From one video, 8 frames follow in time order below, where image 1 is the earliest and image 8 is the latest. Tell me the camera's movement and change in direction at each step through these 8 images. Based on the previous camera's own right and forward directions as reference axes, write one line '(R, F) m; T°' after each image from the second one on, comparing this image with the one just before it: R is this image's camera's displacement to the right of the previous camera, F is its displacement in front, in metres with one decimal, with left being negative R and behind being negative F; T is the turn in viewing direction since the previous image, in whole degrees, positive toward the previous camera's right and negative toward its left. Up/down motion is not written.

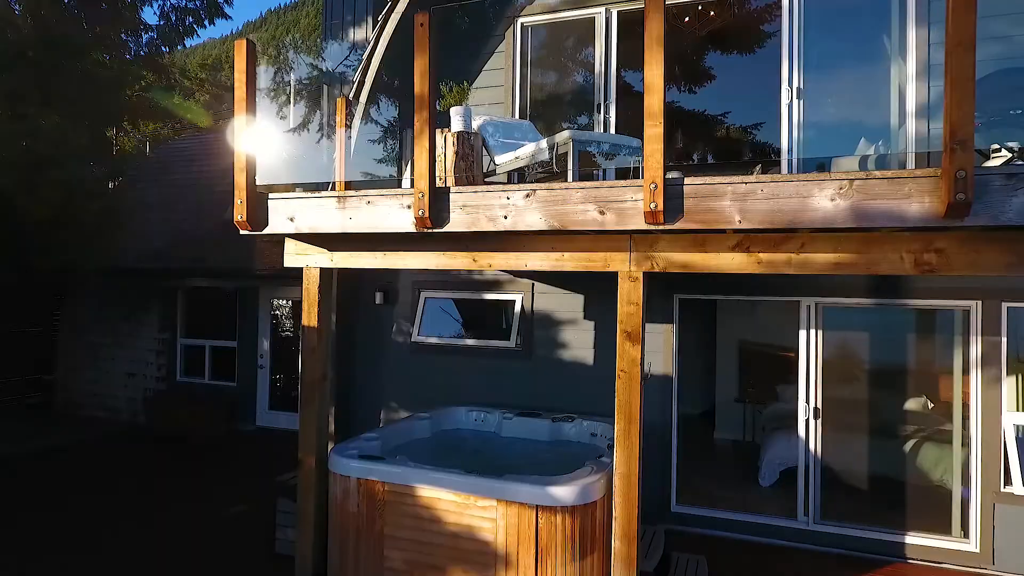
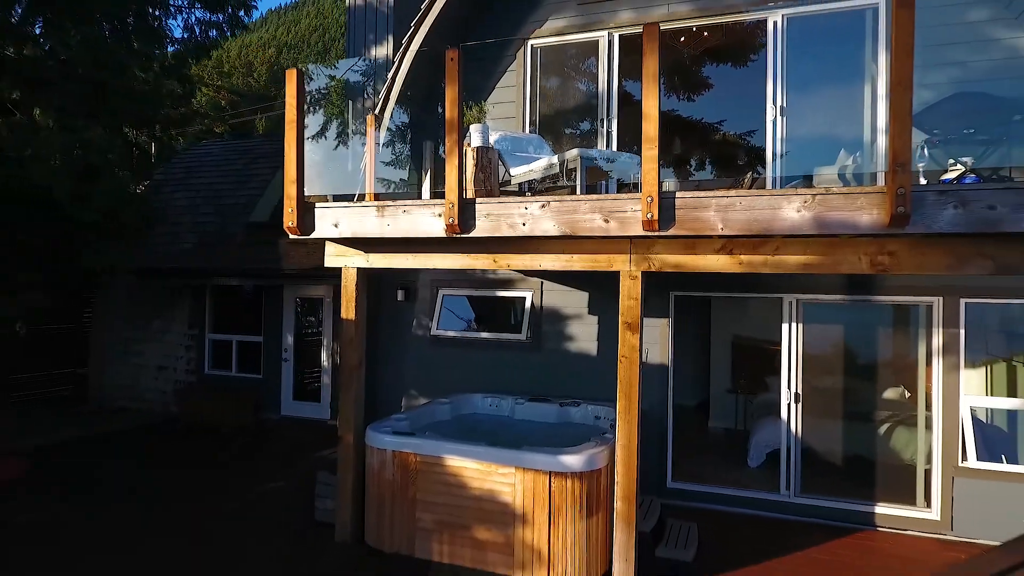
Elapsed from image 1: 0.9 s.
(-0.1, -0.6) m; 0°
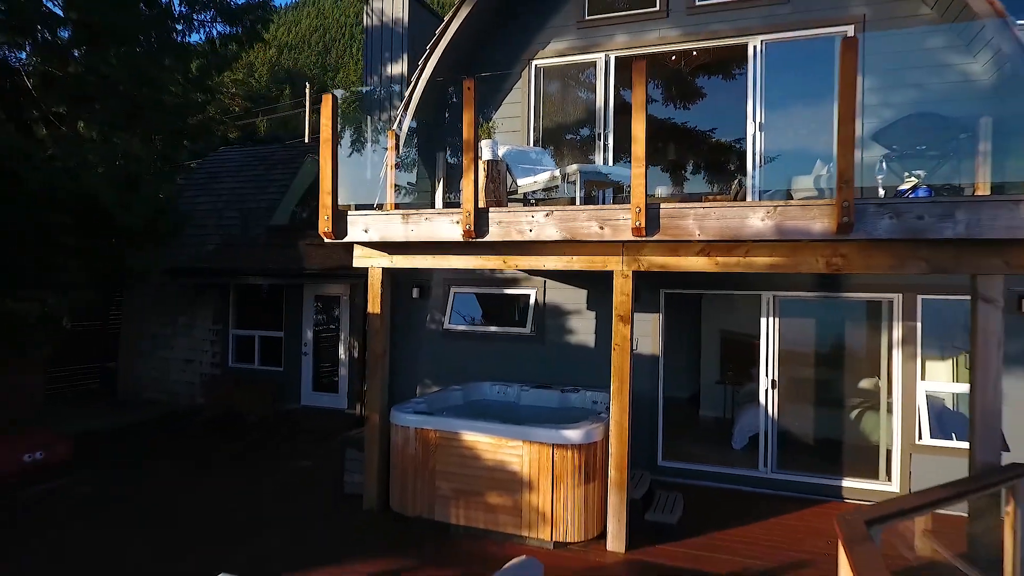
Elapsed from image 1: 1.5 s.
(-0.1, -0.6) m; 0°
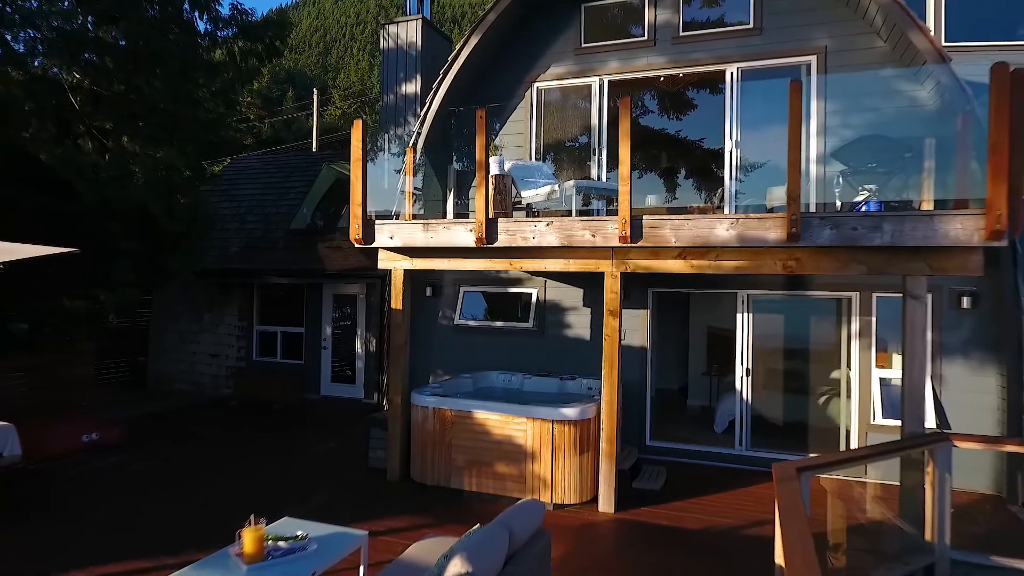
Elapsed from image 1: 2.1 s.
(-0.1, -0.8) m; 0°
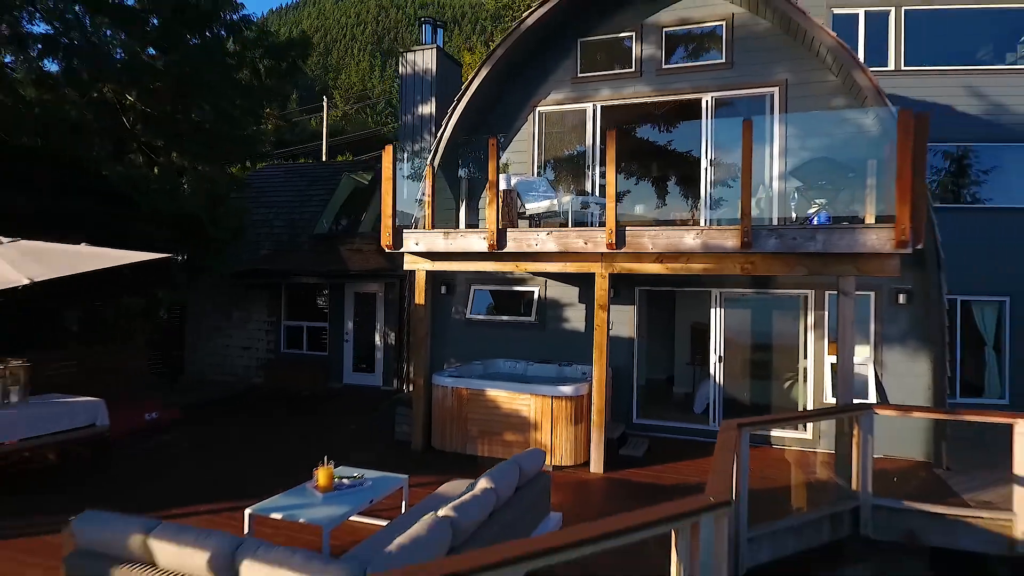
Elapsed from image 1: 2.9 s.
(-0.1, -1.1) m; 0°
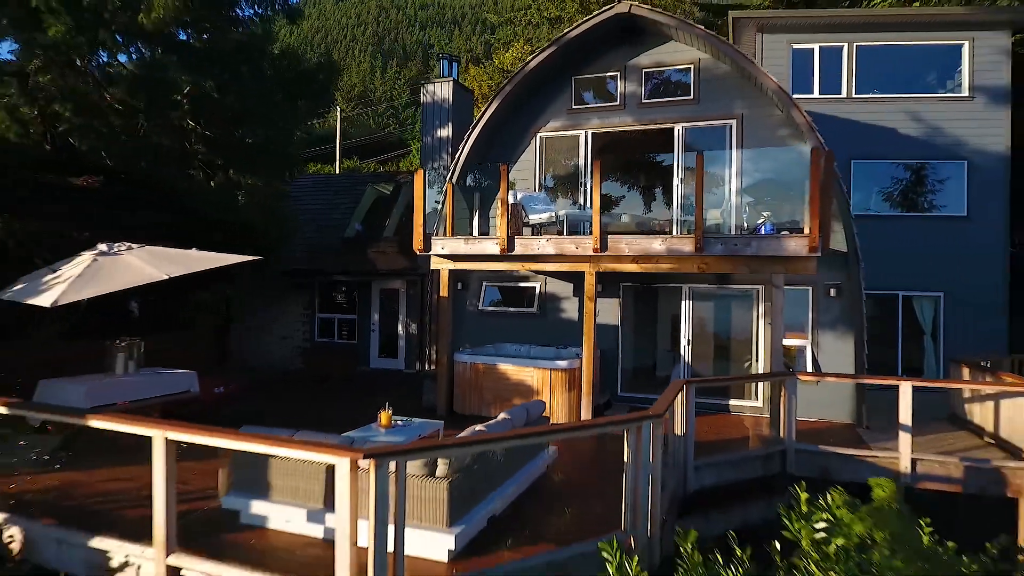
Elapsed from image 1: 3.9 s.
(-0.1, -1.7) m; 0°
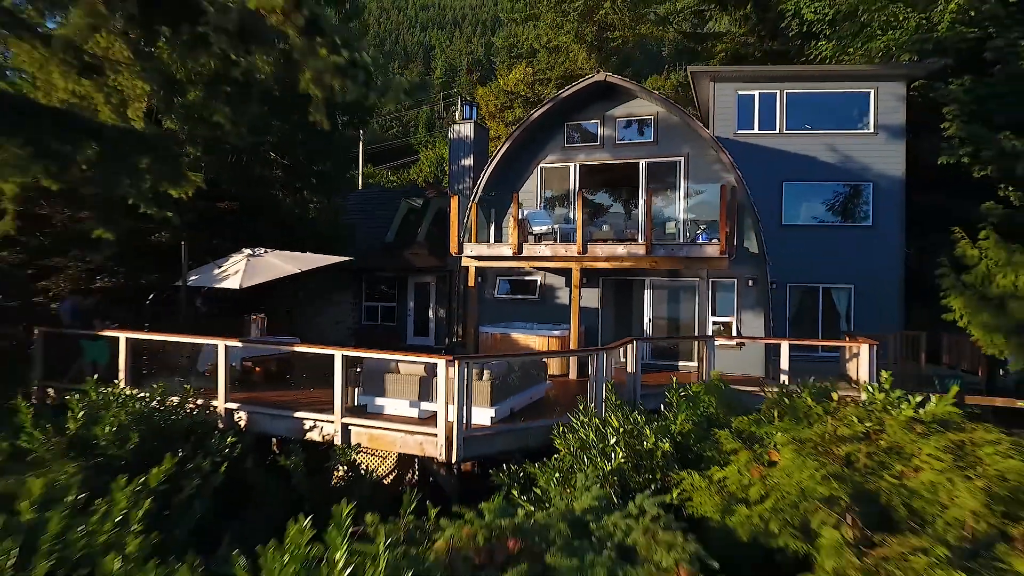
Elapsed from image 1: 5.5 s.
(-0.2, -3.5) m; 0°
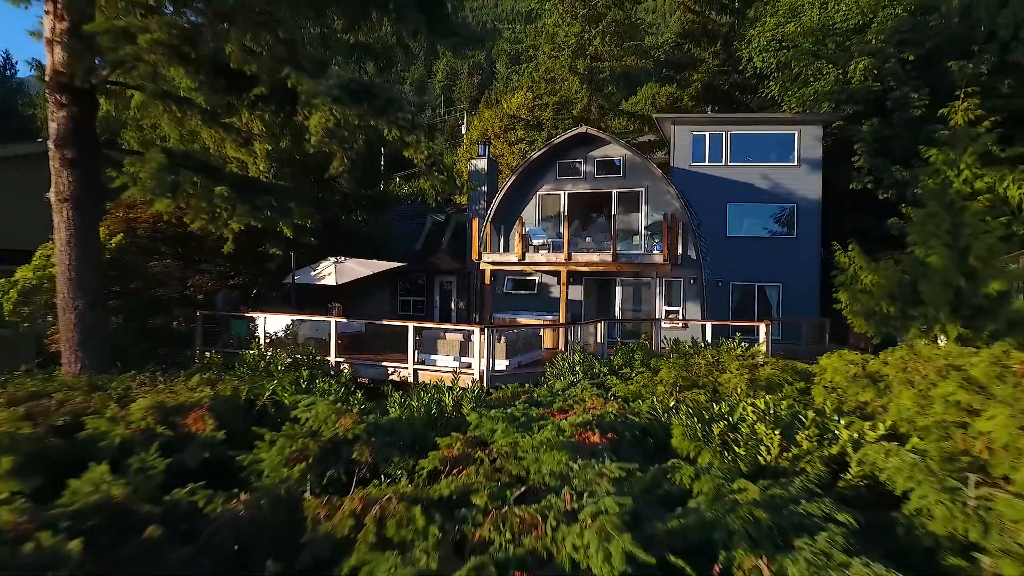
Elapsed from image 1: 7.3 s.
(-0.2, -4.5) m; 0°
